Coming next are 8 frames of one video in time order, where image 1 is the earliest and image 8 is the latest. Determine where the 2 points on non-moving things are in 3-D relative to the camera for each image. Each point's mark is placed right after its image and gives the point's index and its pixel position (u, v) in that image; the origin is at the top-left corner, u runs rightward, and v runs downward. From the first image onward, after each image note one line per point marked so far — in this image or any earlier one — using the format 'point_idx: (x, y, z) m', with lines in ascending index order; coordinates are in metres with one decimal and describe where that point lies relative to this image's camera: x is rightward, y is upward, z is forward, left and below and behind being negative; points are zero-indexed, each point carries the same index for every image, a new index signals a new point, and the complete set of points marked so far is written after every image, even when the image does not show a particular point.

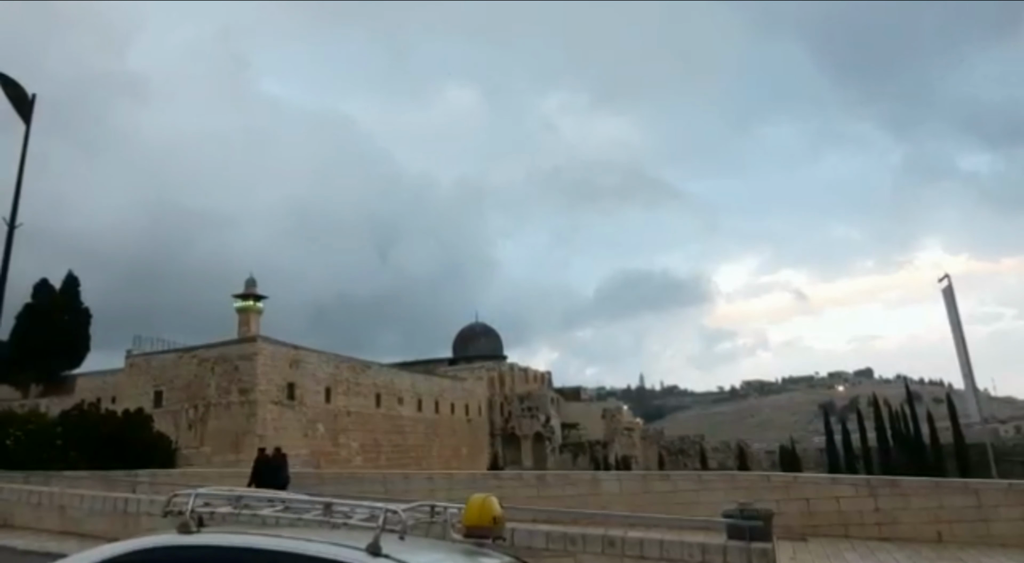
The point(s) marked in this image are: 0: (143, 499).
0: (-8.2, -4.8, +15.9) m
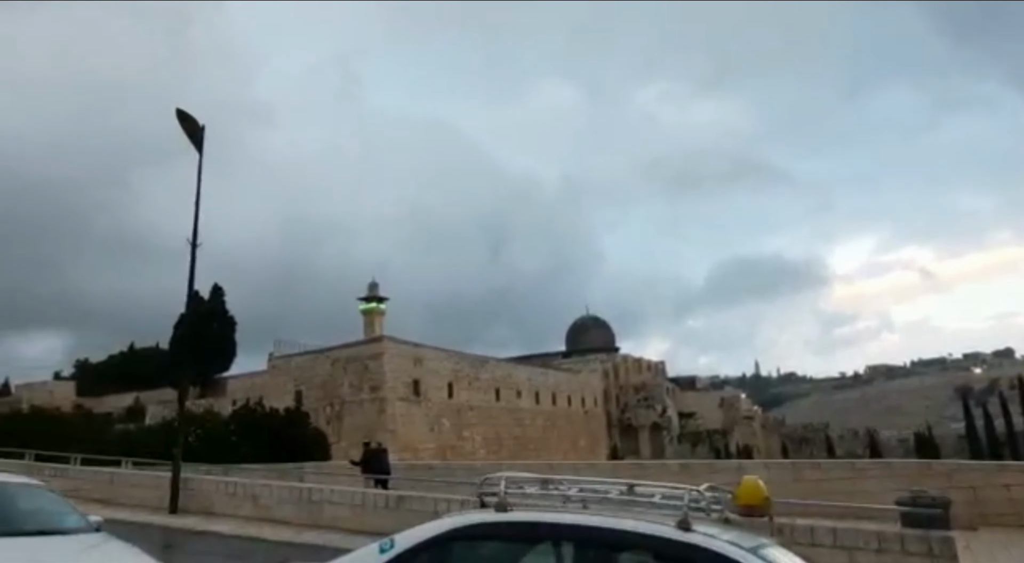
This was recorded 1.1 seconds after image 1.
0: (-4.6, -5.1, +17.7) m
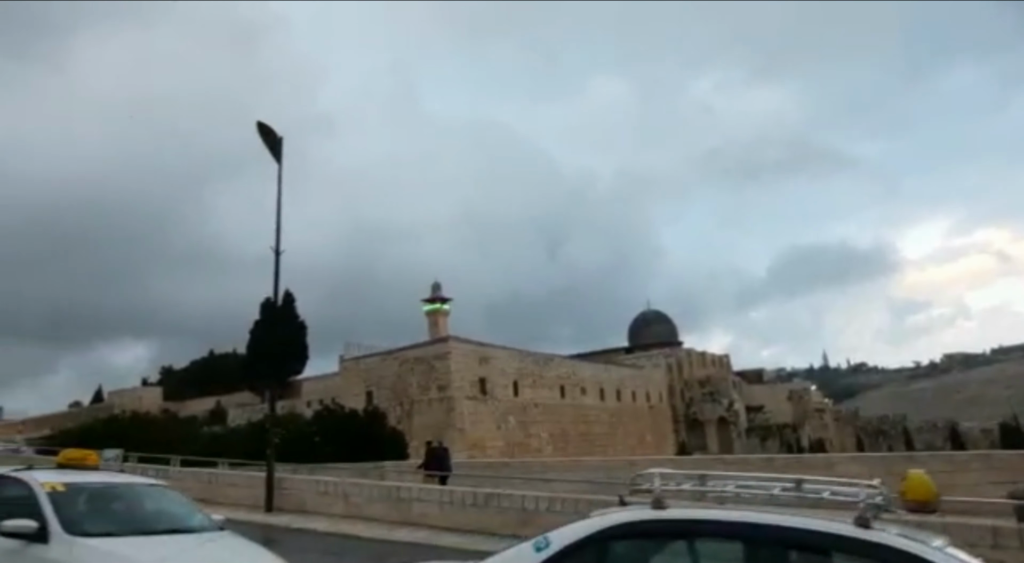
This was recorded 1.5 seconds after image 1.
0: (-2.5, -5.3, +18.3) m
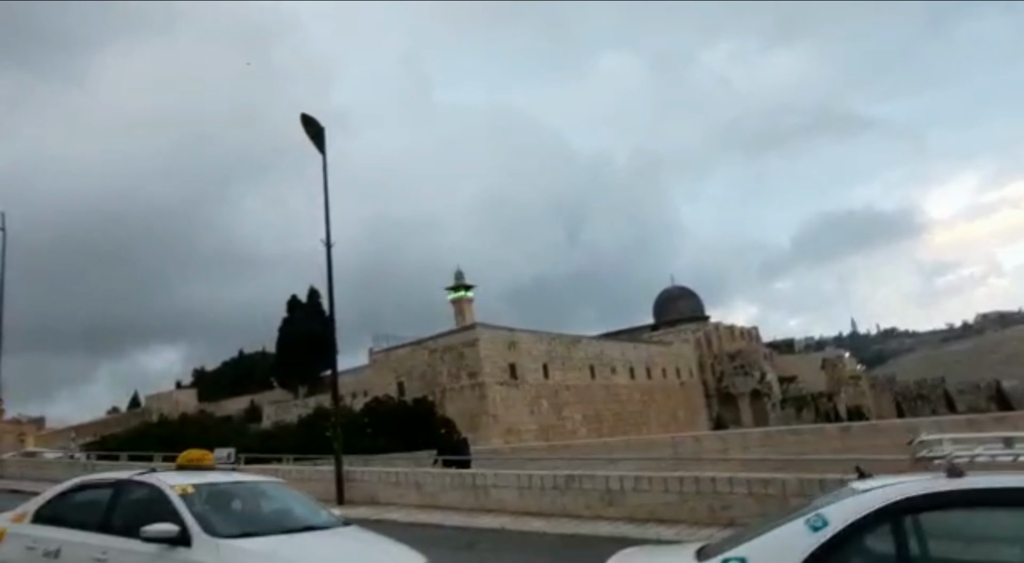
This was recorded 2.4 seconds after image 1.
0: (-0.6, -4.8, +17.9) m
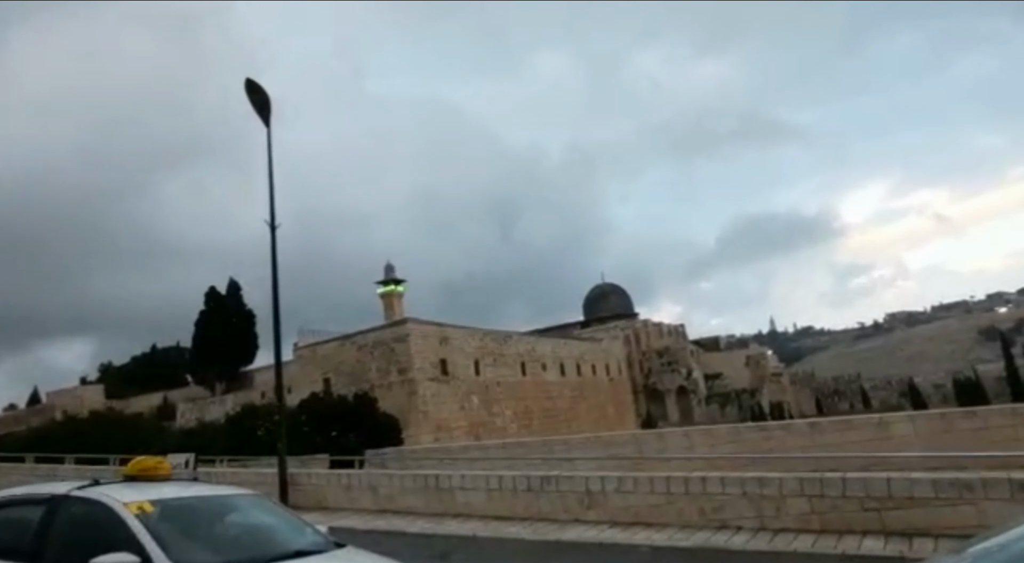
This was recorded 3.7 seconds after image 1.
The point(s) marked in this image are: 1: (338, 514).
0: (-1.4, -4.5, +16.7) m
1: (-4.2, -5.6, +17.0) m
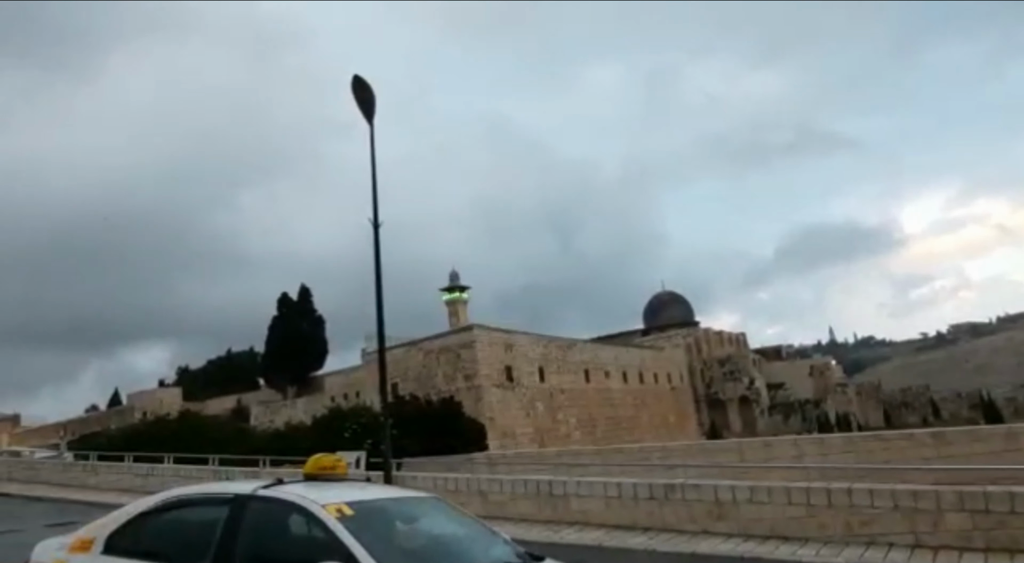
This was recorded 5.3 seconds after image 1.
0: (+1.3, -4.6, +16.5) m
1: (-1.5, -5.7, +17.0) m
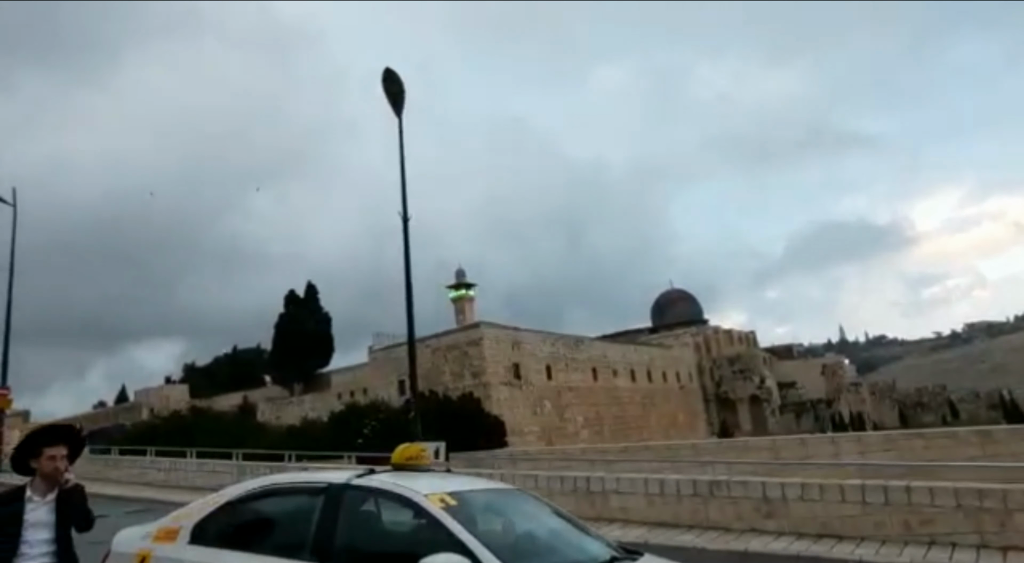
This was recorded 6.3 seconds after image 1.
0: (+2.1, -4.4, +16.0) m
1: (-0.7, -5.5, +16.4) m
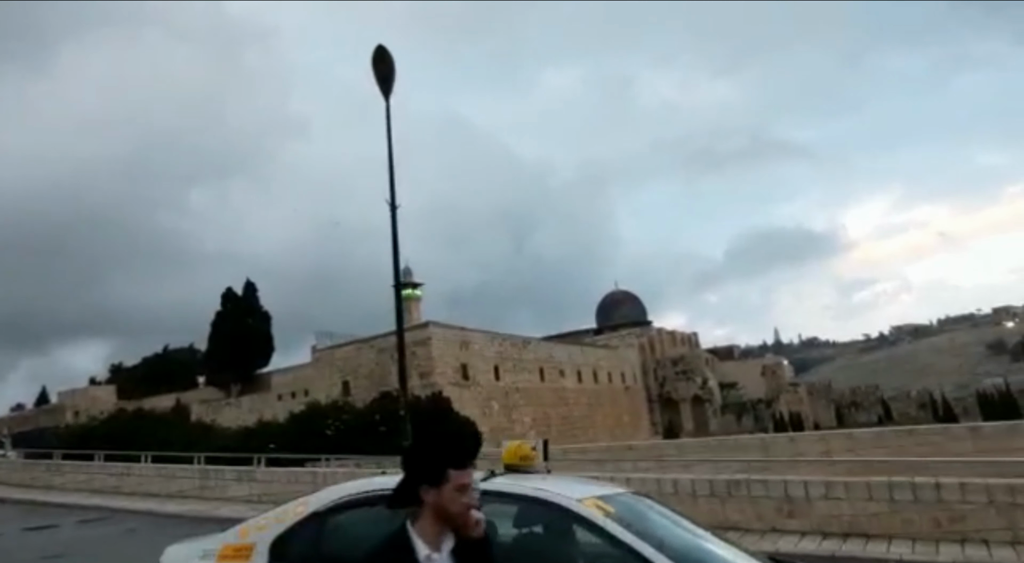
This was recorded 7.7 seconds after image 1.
0: (+2.2, -4.2, +15.2) m
1: (-0.7, -5.3, +15.3) m
